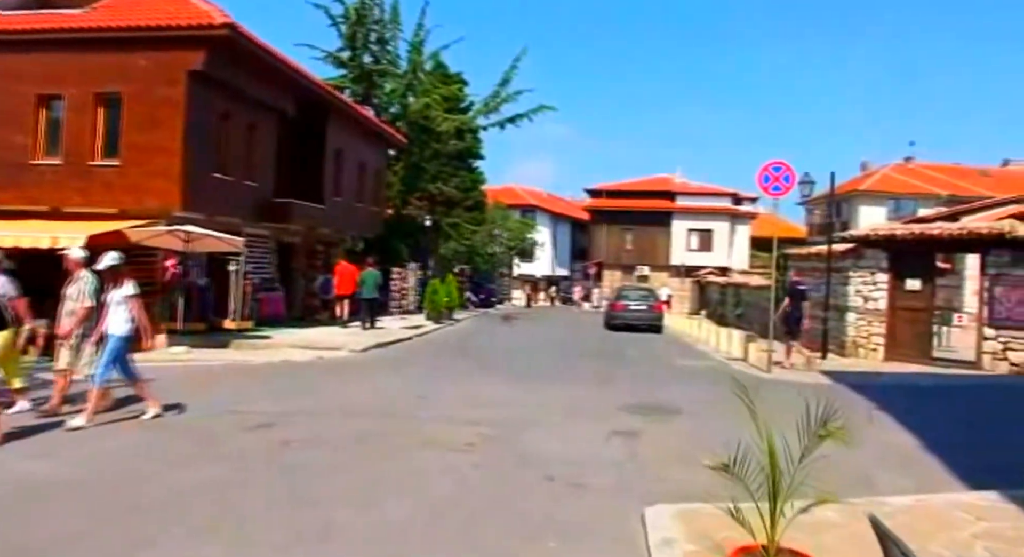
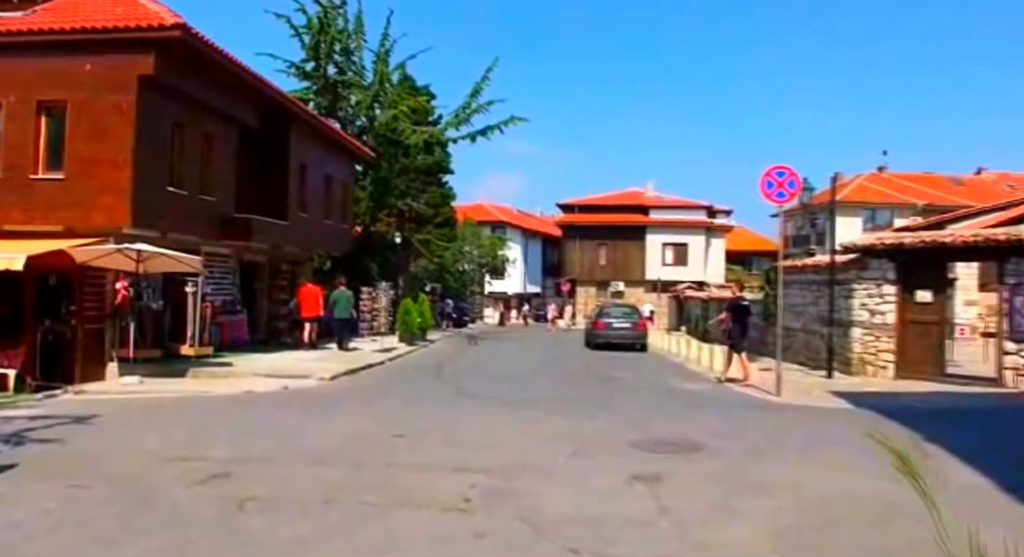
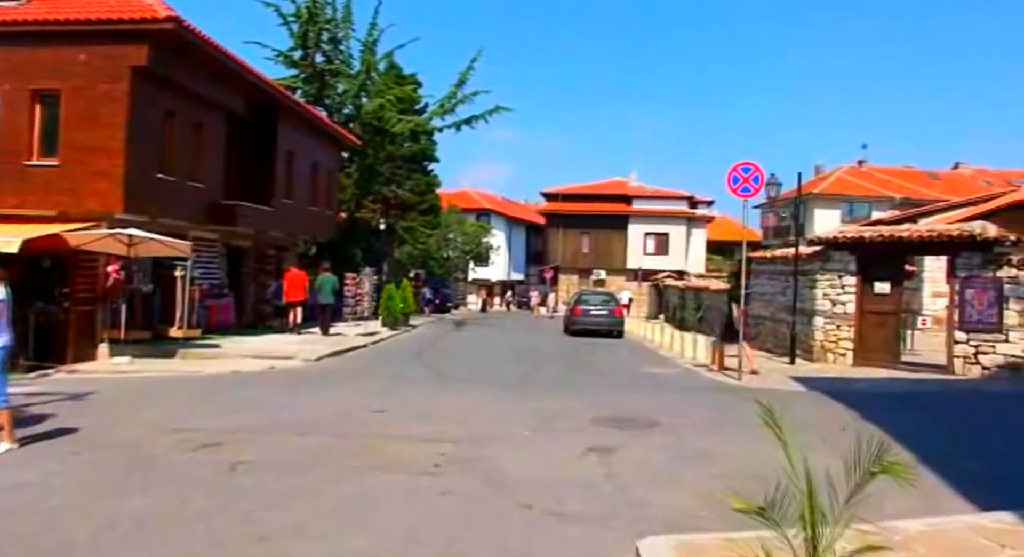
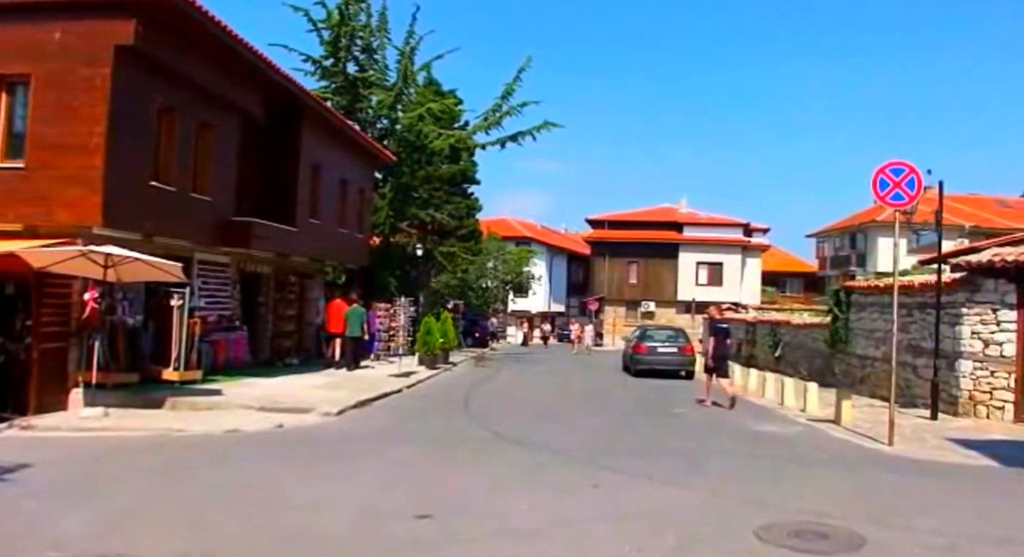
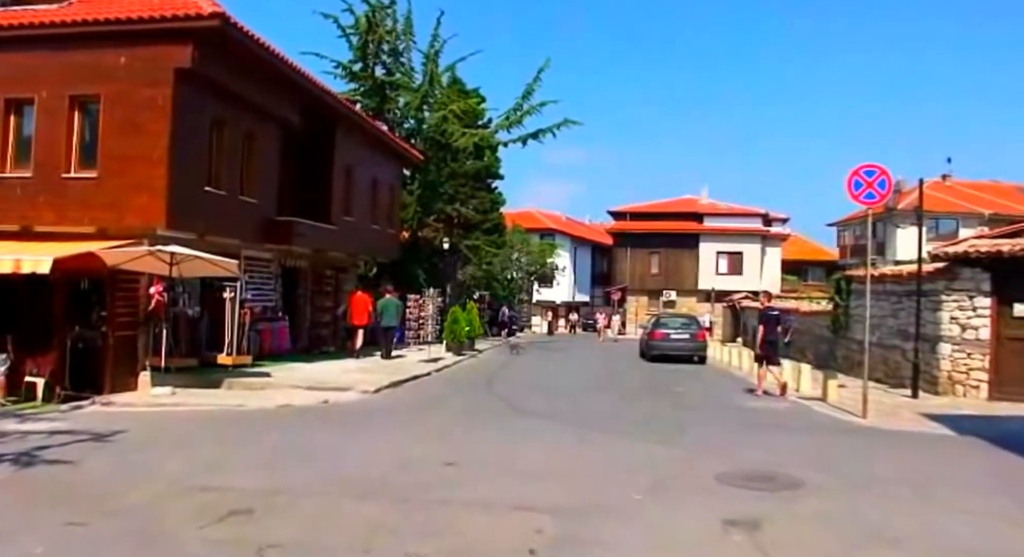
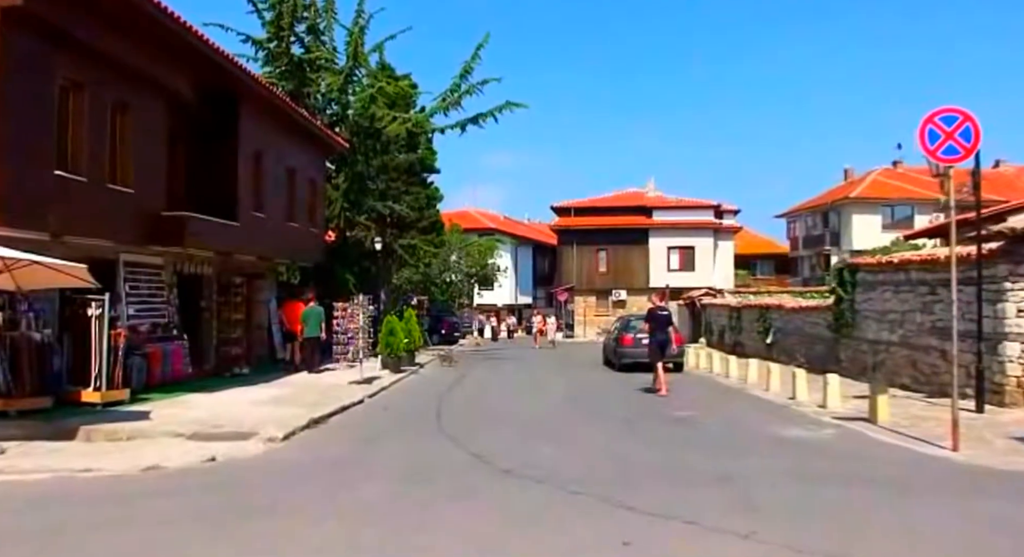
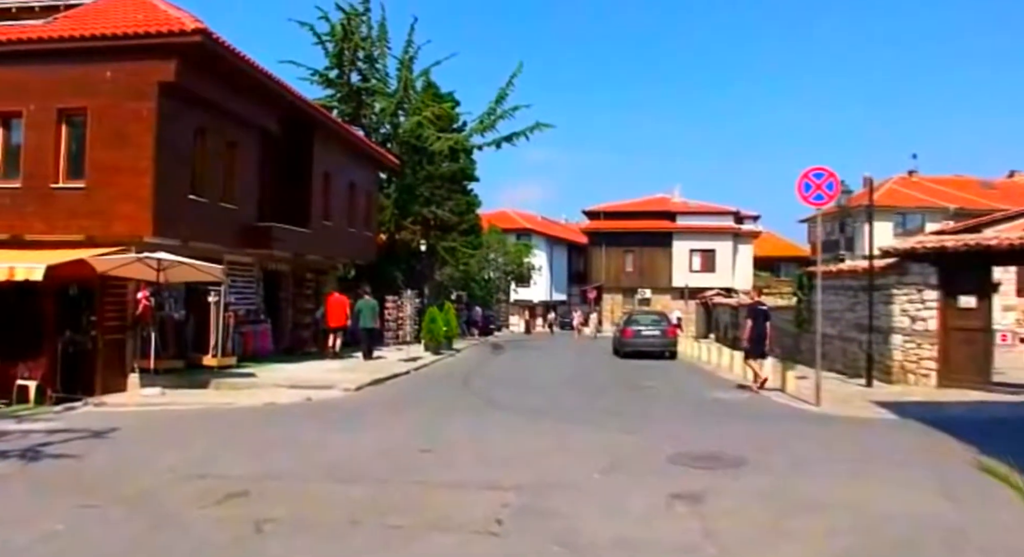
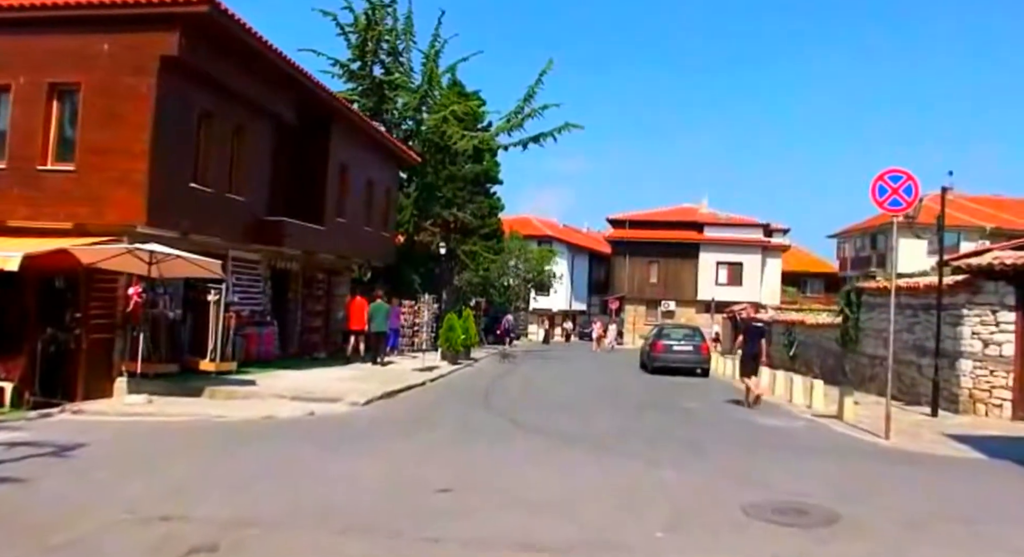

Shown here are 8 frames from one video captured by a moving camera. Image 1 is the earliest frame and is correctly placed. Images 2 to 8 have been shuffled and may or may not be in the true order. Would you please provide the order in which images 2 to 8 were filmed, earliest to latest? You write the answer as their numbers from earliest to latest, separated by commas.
3, 2, 7, 5, 8, 4, 6
